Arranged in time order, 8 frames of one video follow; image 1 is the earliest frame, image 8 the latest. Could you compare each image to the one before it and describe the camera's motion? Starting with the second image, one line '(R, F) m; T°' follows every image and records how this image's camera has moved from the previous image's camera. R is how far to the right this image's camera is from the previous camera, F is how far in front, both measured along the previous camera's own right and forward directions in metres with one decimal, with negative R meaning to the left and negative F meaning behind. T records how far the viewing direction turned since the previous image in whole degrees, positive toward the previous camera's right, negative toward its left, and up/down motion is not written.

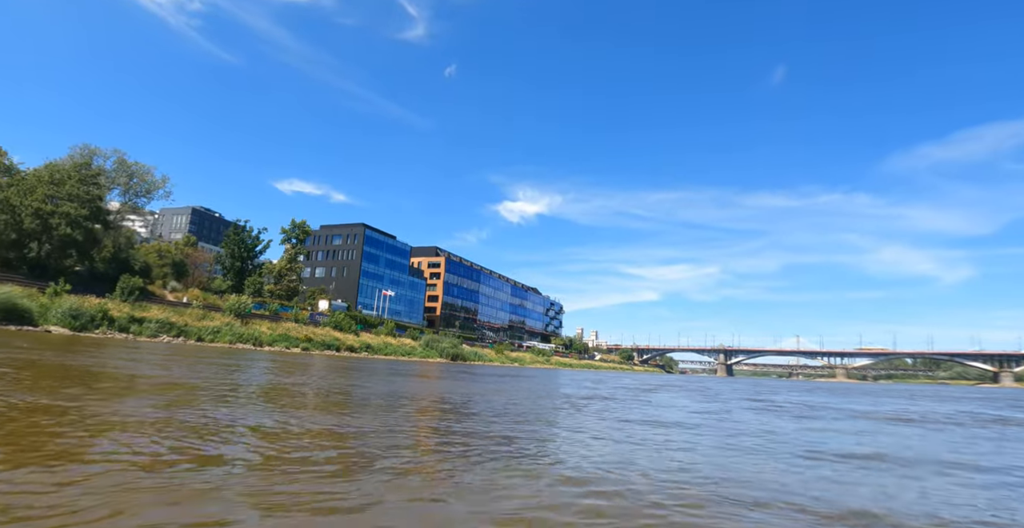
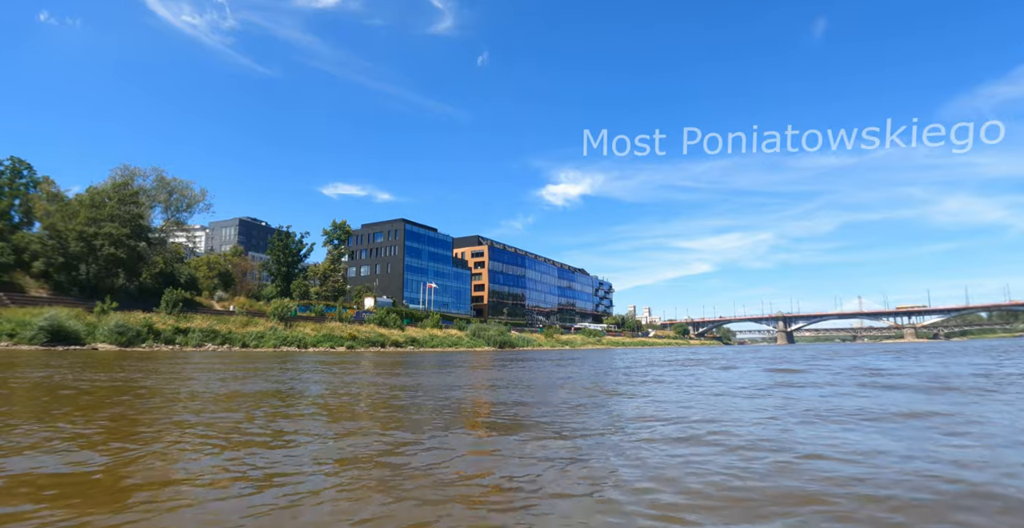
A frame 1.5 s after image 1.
(+0.2, +1.0) m; -5°
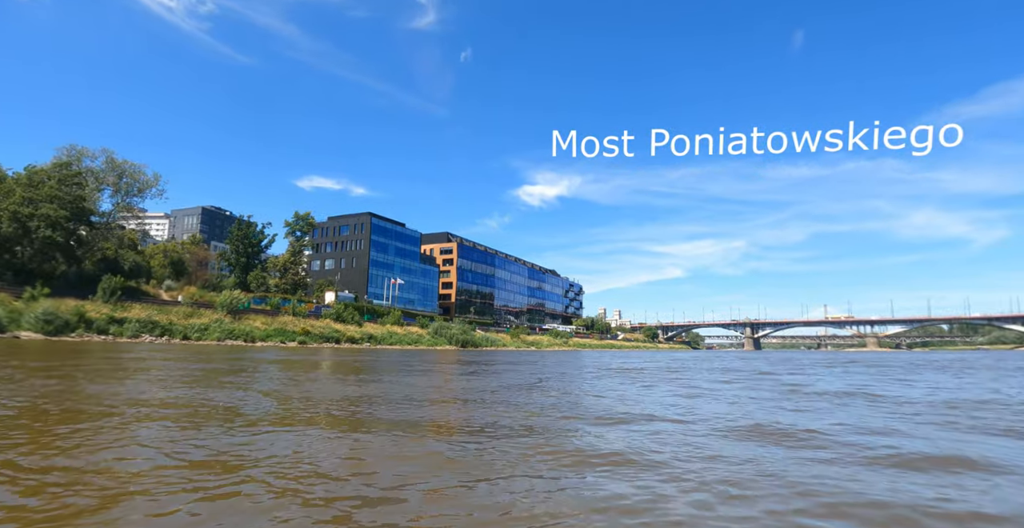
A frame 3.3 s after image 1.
(+0.6, +0.4) m; +3°
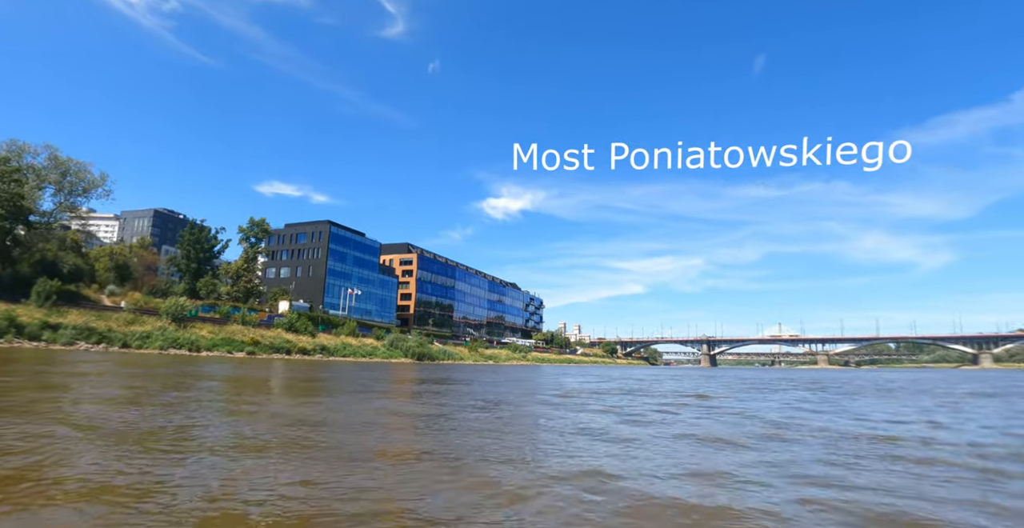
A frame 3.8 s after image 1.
(+0.3, -0.2) m; +4°
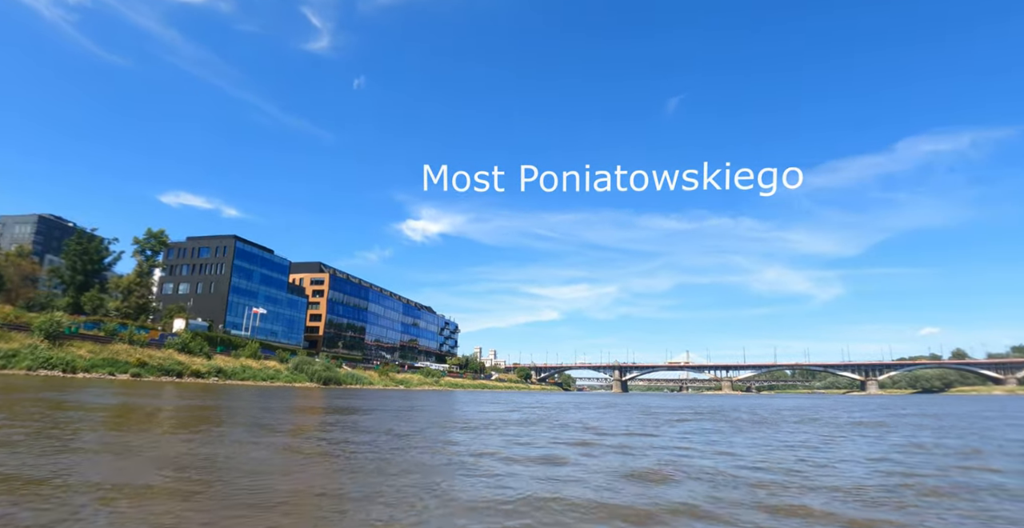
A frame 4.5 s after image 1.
(+0.4, -0.6) m; +8°
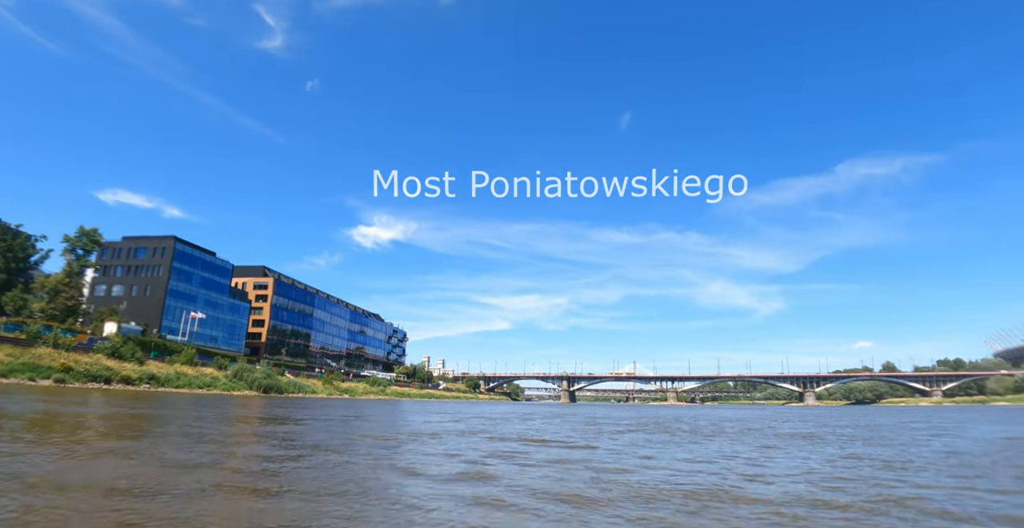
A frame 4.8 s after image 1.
(+0.2, -0.5) m; +5°
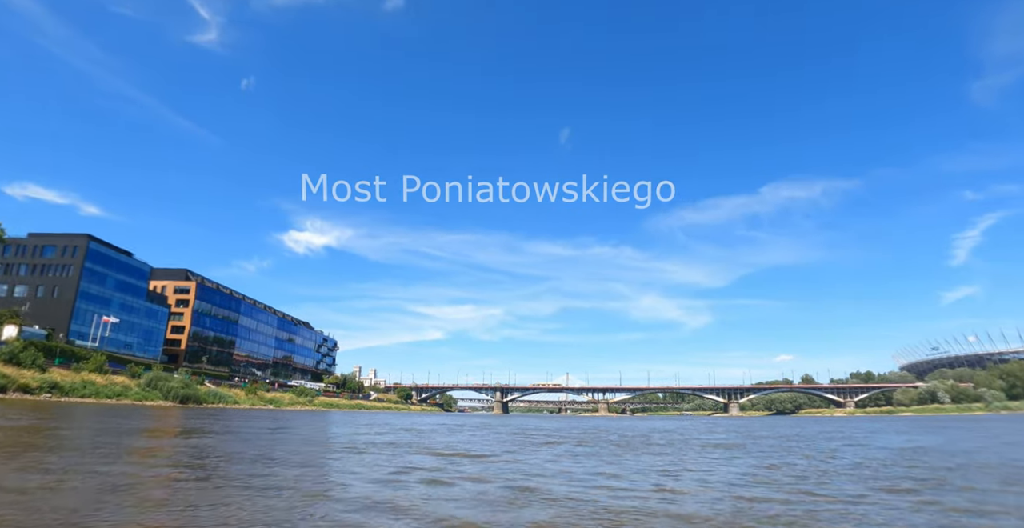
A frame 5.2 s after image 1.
(0.0, -0.7) m; +7°
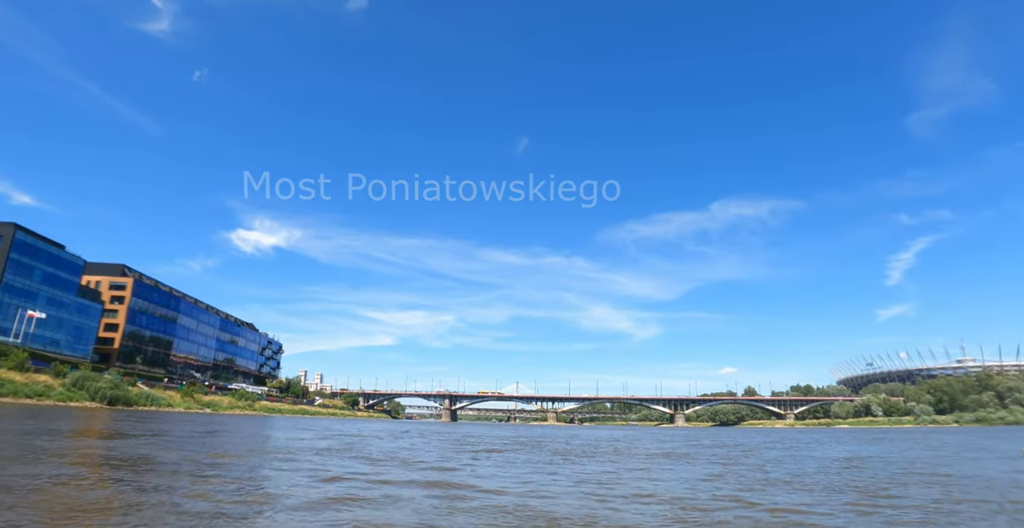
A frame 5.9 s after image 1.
(+0.1, -0.4) m; +5°
